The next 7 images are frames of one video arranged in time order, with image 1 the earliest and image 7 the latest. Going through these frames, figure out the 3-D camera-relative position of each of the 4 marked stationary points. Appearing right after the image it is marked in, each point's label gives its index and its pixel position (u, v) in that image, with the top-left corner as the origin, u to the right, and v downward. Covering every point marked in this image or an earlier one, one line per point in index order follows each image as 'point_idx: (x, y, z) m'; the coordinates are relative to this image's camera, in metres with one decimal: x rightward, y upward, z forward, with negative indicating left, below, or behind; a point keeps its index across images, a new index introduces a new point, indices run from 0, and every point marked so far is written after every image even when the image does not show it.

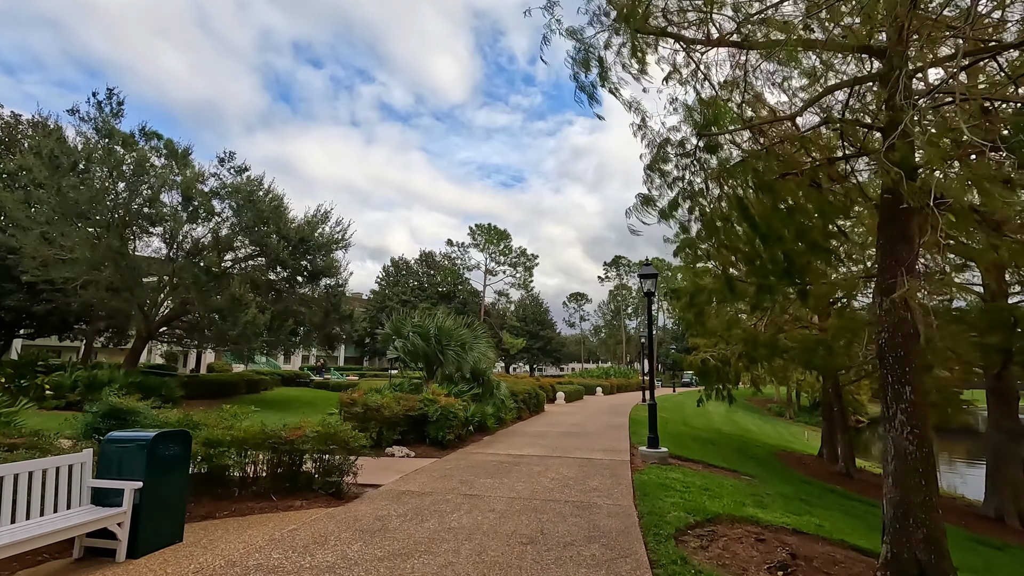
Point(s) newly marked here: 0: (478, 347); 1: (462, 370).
0: (-0.9, -1.5, +13.7) m
1: (-1.2, -2.0, +13.3) m
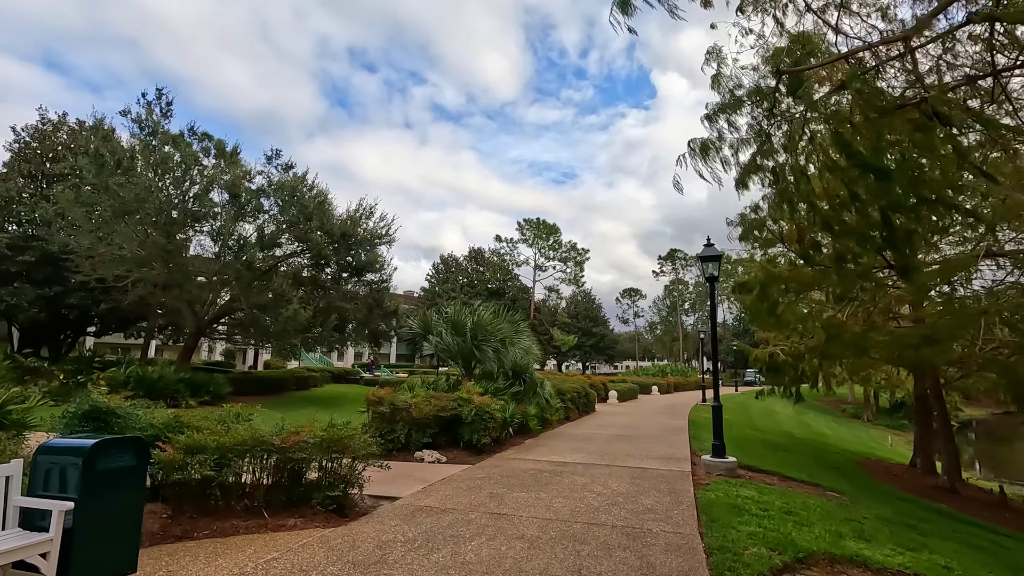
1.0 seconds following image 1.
0: (+0.2, -1.3, +12.7) m
1: (-0.2, -1.8, +12.2) m
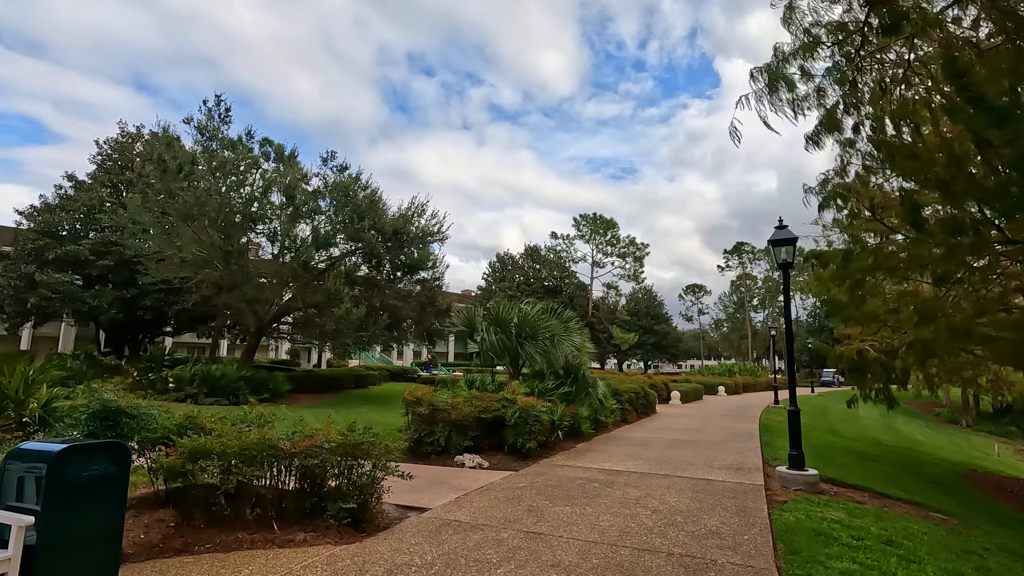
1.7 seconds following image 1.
0: (+1.3, -1.2, +11.9) m
1: (+0.9, -1.6, +11.5) m
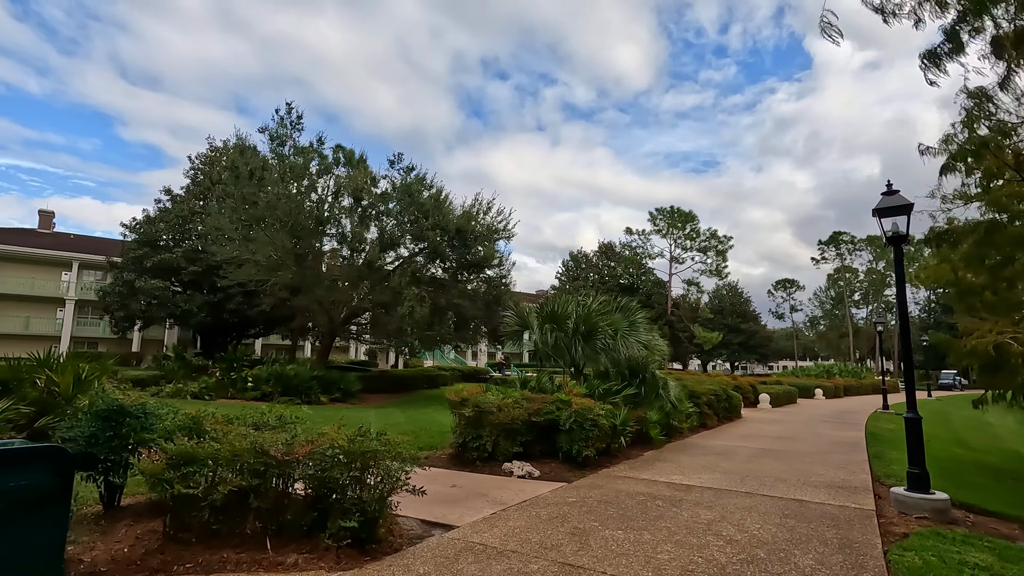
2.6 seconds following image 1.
0: (+2.5, -1.0, +10.7) m
1: (+2.0, -1.5, +10.4) m
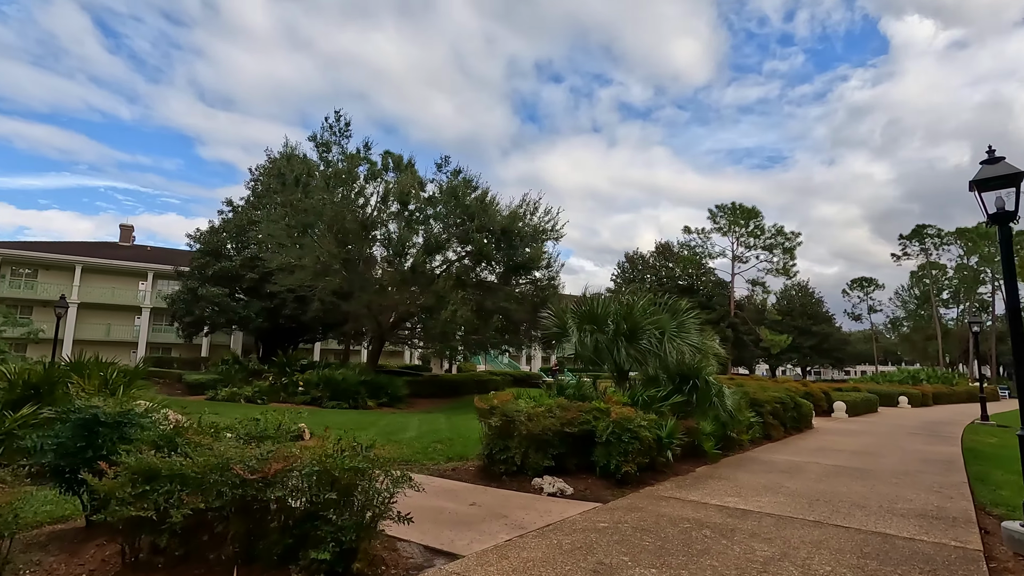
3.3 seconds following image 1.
0: (+3.2, -0.9, +9.8) m
1: (+2.7, -1.4, +9.5) m
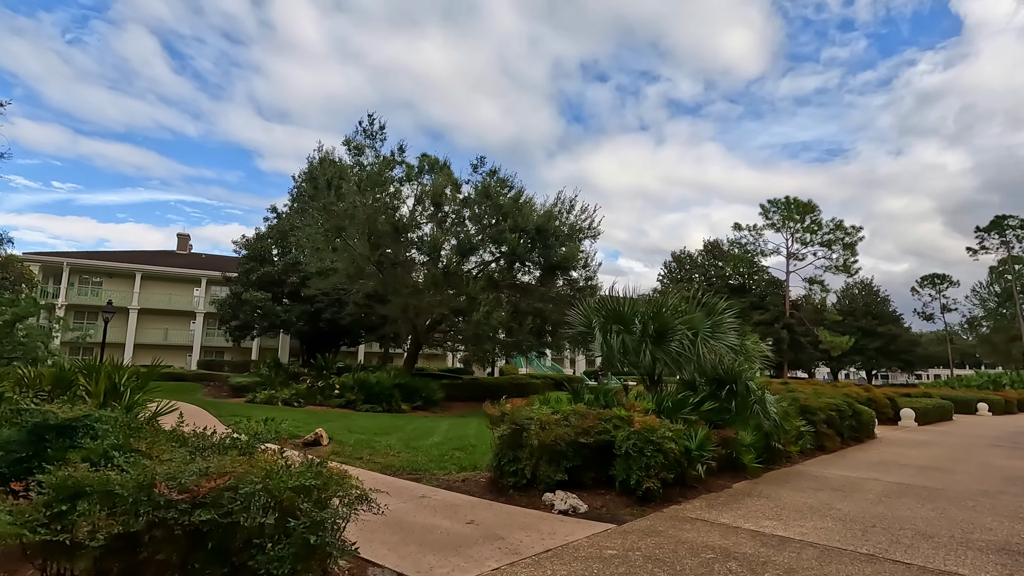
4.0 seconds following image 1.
0: (+3.5, -0.9, +8.9) m
1: (+3.0, -1.3, +8.7) m
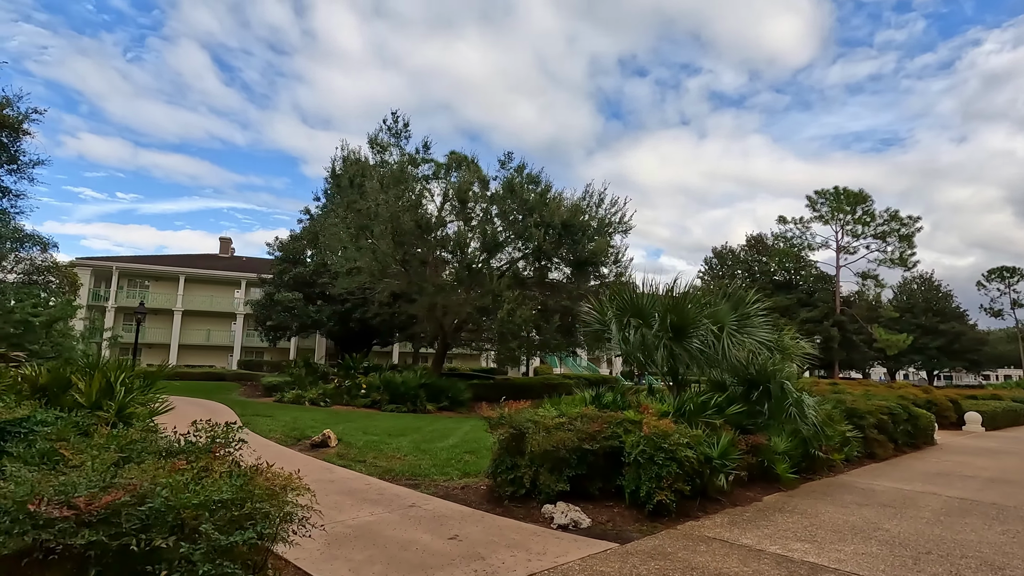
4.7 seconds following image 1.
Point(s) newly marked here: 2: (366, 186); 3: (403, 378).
0: (+3.7, -0.7, +8.0) m
1: (+3.1, -1.2, +7.8) m
2: (-5.4, +3.8, +19.9) m
3: (-3.9, -3.2, +19.4) m
